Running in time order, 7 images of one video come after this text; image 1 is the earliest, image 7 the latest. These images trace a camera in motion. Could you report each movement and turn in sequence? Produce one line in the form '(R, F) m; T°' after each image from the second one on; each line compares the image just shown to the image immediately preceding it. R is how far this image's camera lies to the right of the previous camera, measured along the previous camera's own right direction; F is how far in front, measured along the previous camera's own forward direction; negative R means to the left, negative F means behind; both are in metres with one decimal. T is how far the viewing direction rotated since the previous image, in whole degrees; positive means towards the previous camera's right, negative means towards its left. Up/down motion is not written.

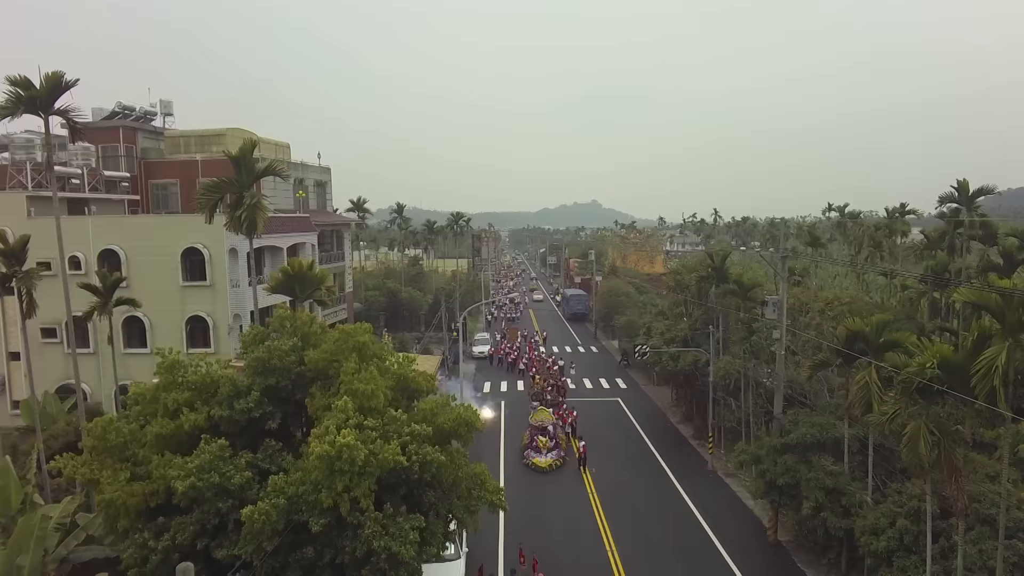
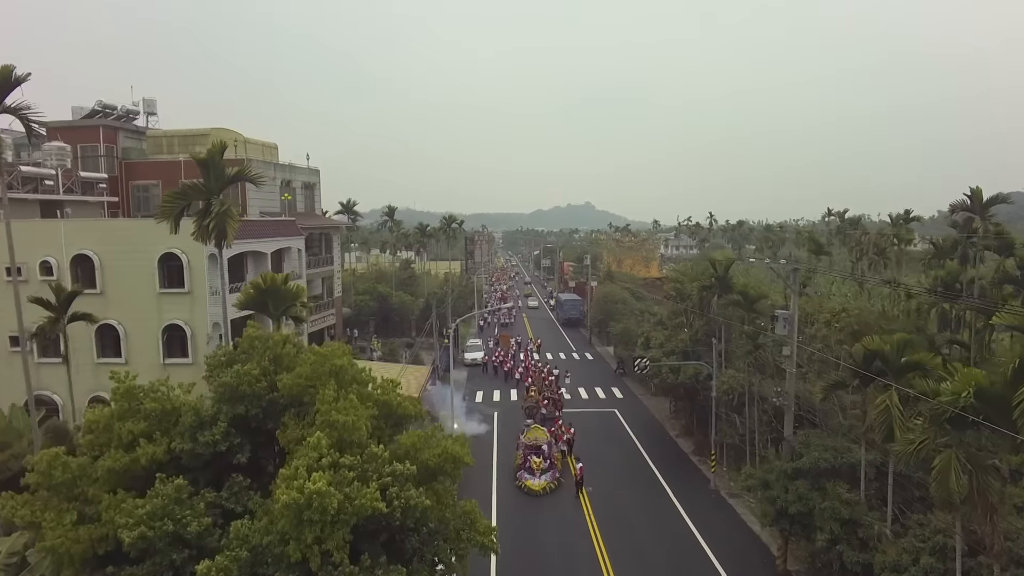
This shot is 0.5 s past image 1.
(0.0, +1.2) m; +1°
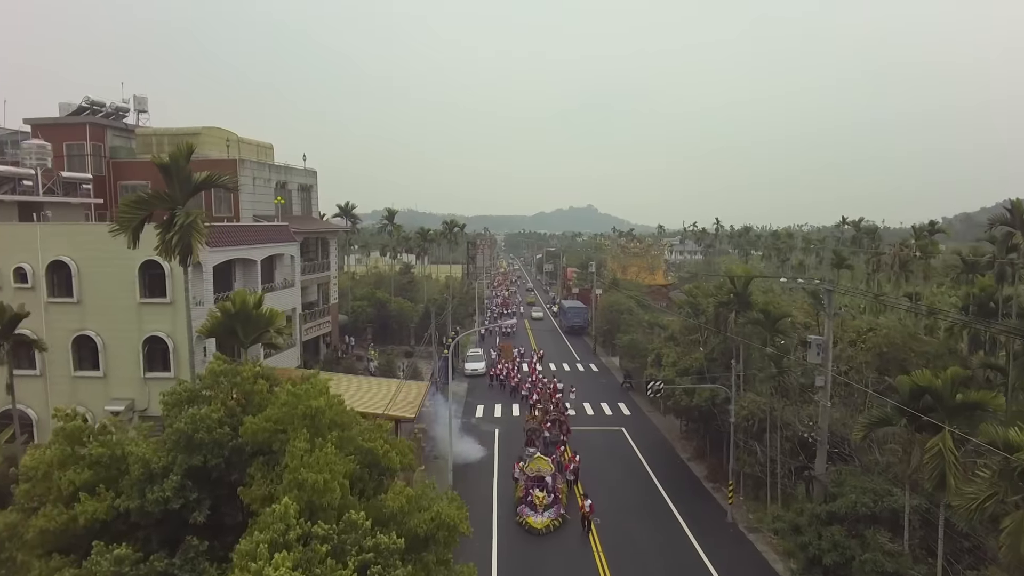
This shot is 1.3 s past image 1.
(-0.1, +1.7) m; 0°
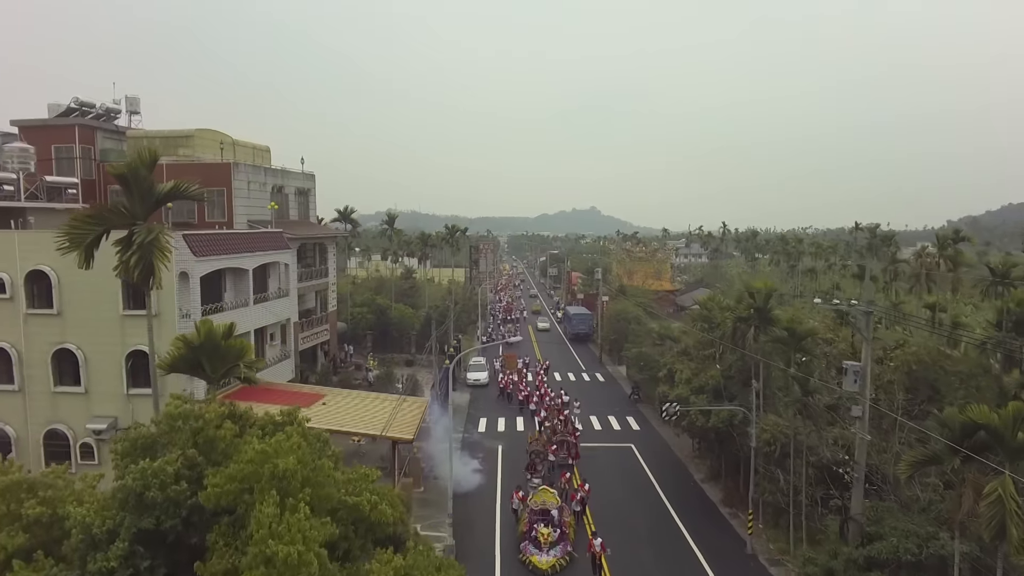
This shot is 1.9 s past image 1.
(-0.1, +1.5) m; 0°
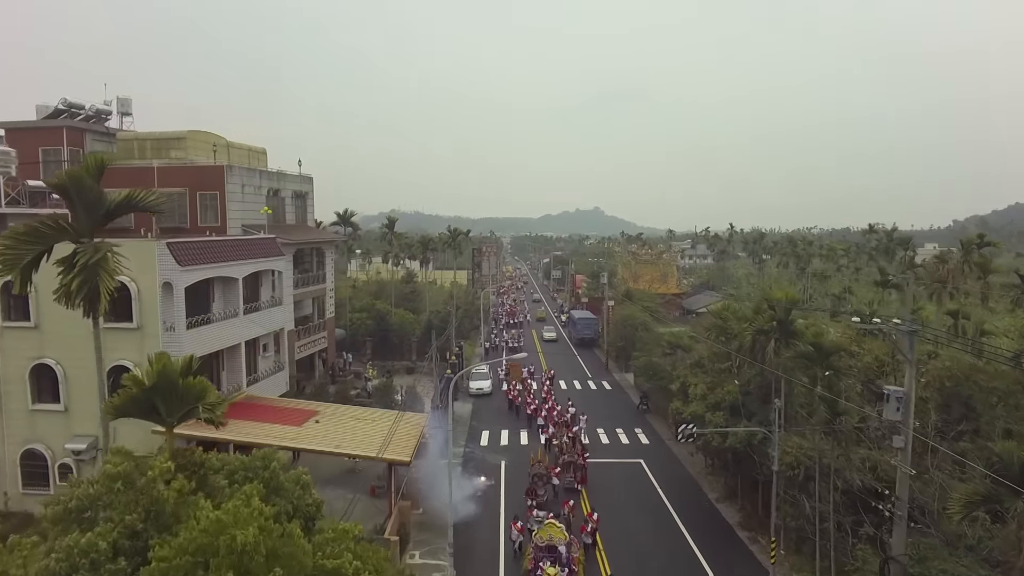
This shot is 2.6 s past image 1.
(0.0, +1.4) m; 0°
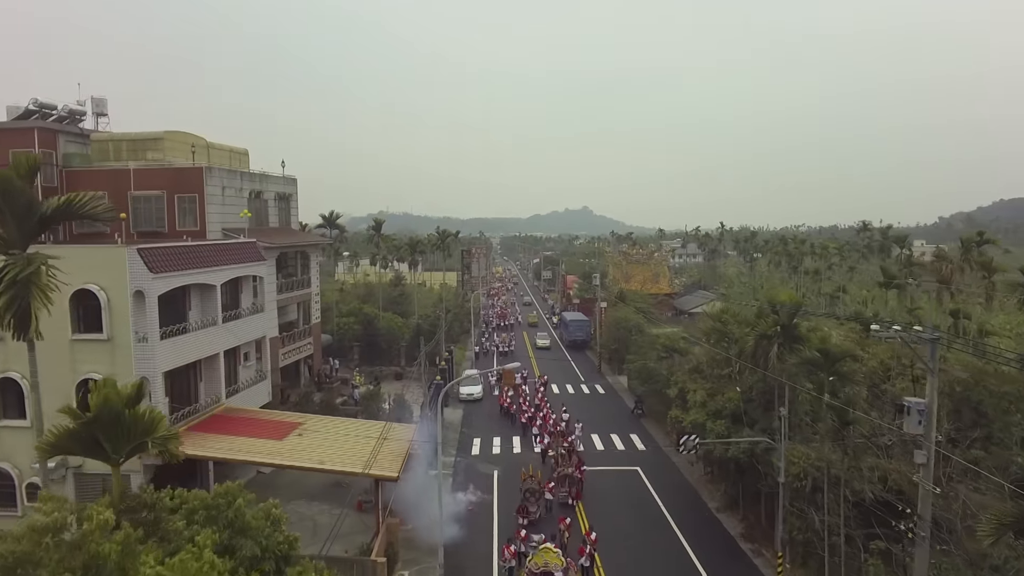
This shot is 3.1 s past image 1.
(0.0, +1.0) m; +1°
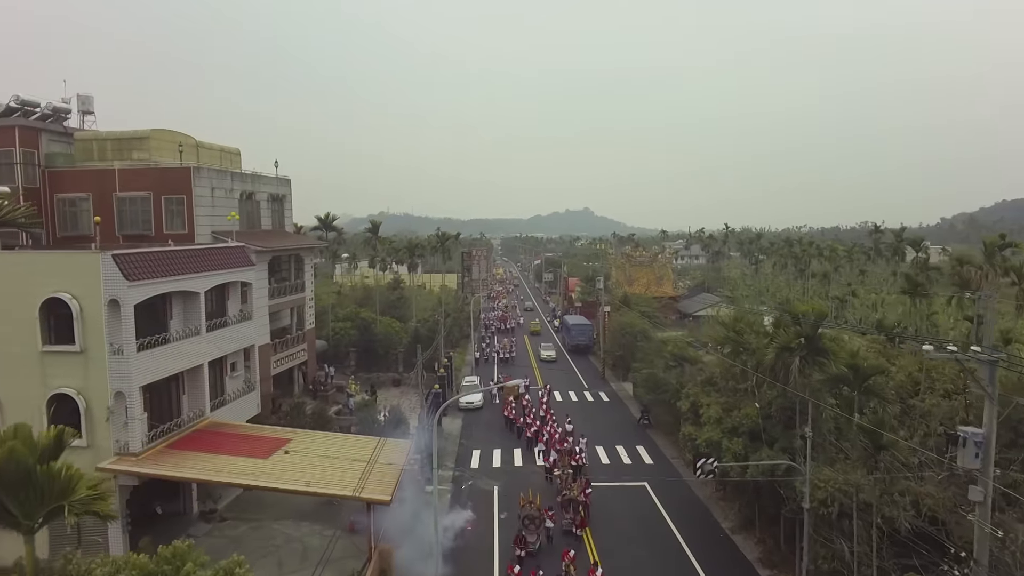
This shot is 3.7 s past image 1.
(0.0, +1.4) m; 0°
